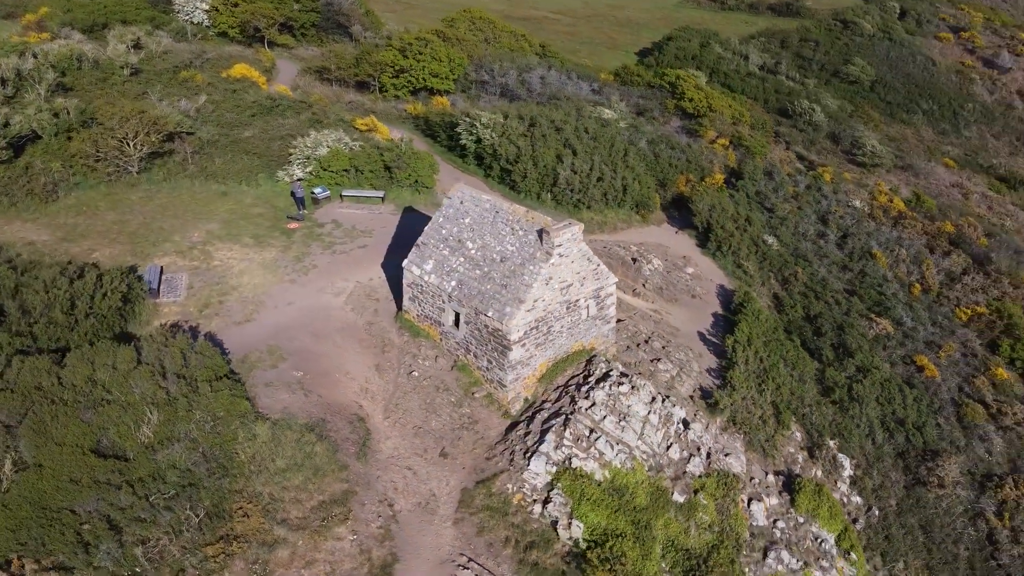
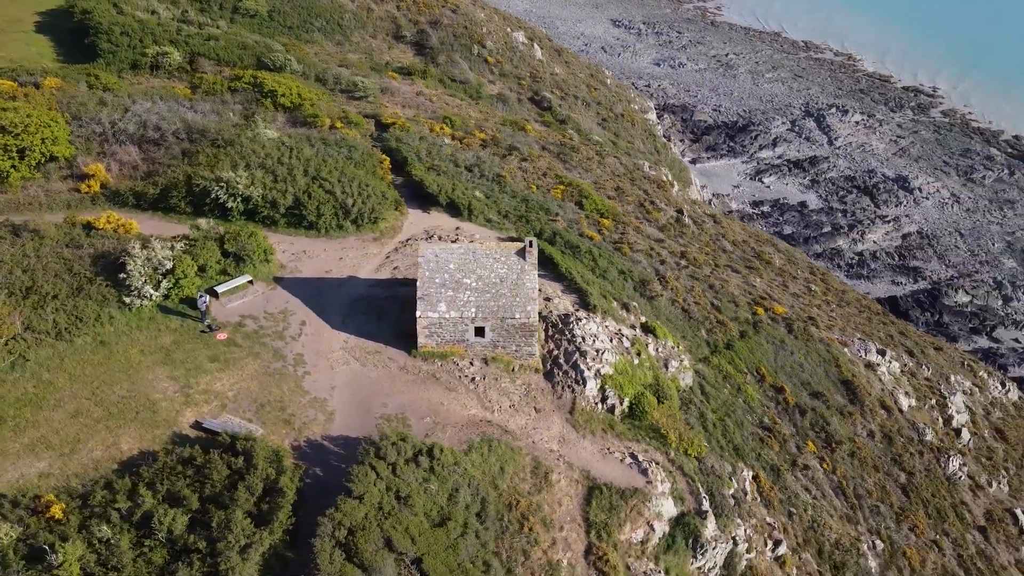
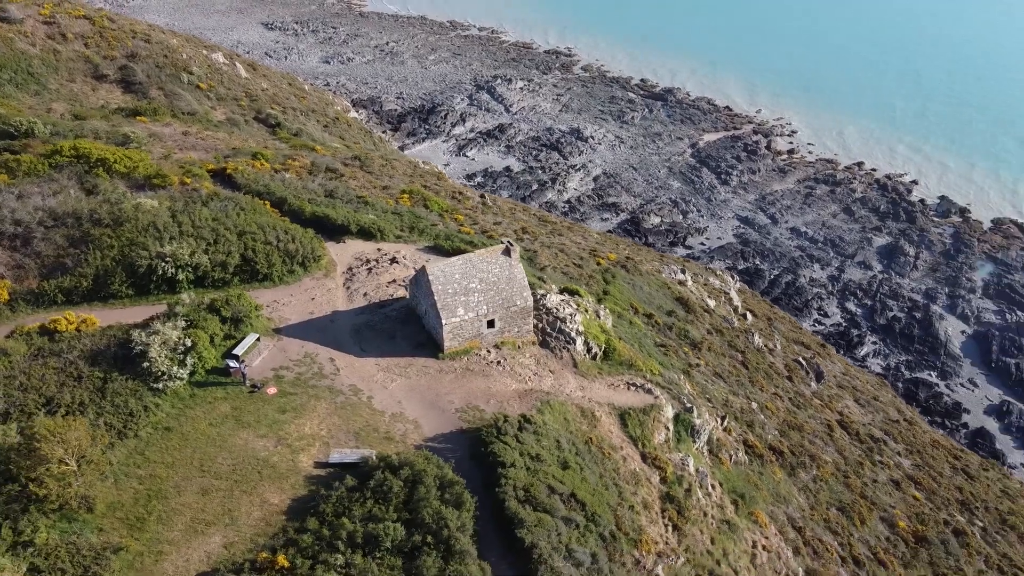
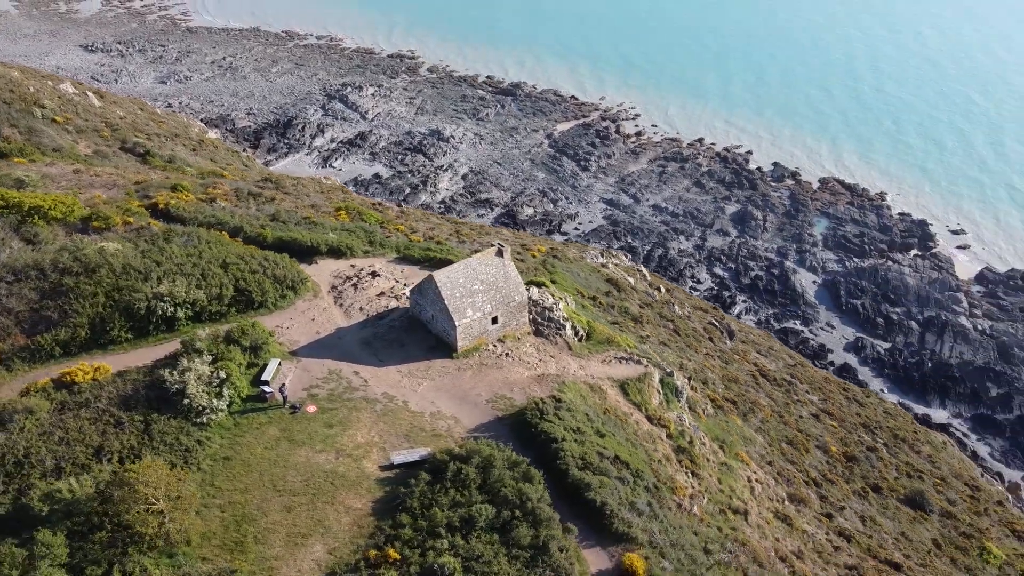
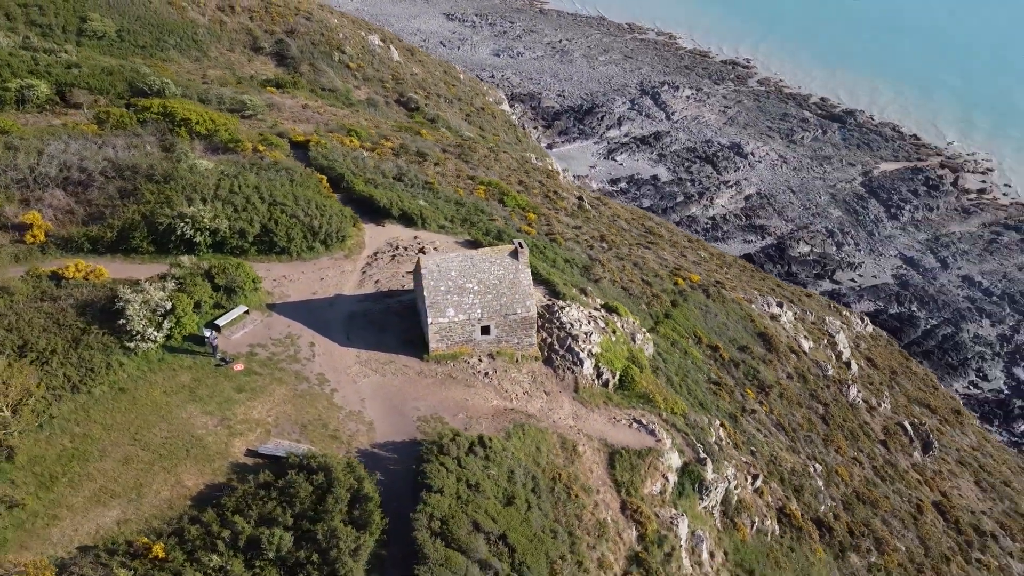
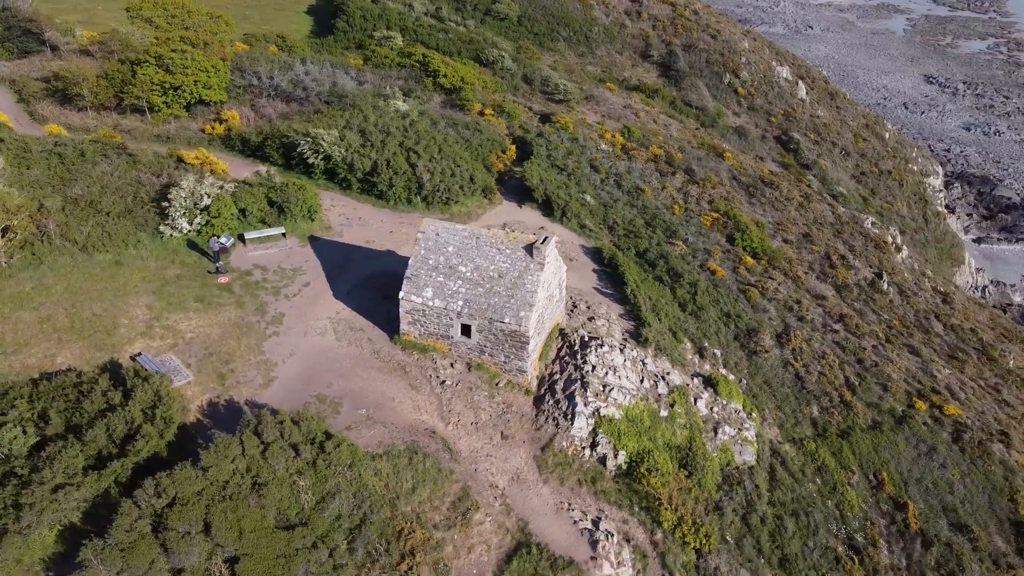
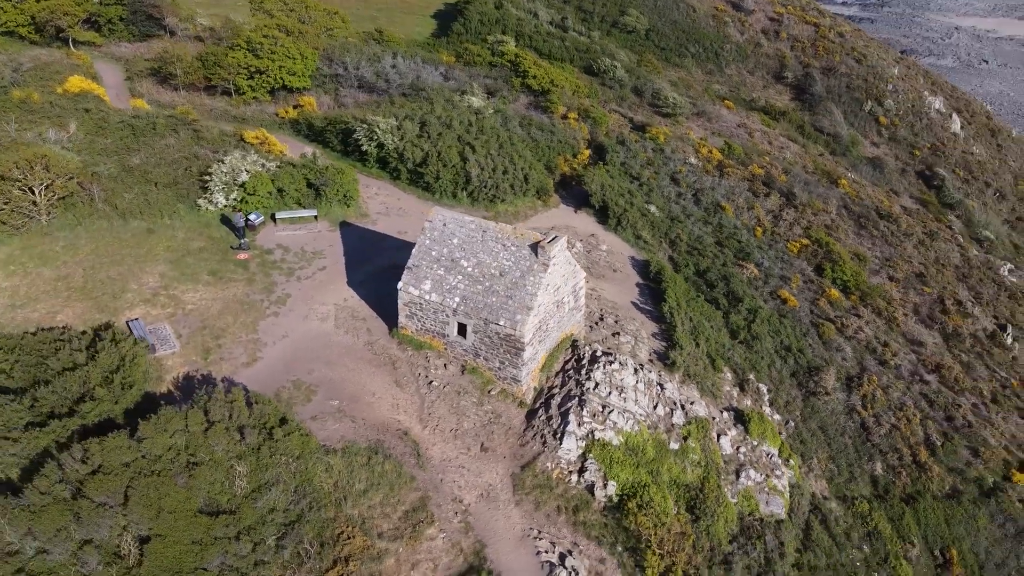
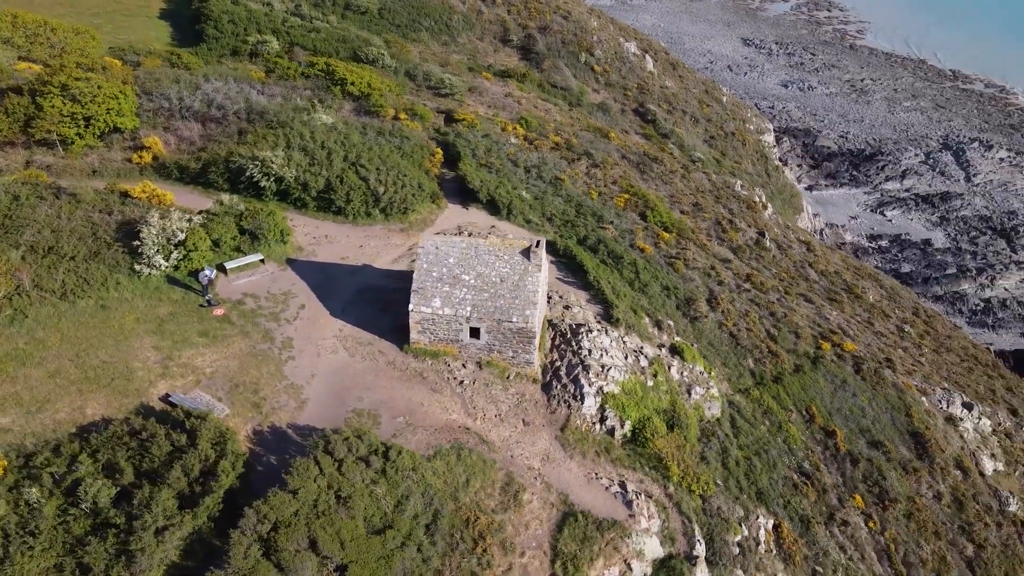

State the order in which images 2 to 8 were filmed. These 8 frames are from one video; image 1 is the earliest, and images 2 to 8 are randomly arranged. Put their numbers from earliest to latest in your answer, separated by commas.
7, 6, 8, 2, 5, 3, 4
